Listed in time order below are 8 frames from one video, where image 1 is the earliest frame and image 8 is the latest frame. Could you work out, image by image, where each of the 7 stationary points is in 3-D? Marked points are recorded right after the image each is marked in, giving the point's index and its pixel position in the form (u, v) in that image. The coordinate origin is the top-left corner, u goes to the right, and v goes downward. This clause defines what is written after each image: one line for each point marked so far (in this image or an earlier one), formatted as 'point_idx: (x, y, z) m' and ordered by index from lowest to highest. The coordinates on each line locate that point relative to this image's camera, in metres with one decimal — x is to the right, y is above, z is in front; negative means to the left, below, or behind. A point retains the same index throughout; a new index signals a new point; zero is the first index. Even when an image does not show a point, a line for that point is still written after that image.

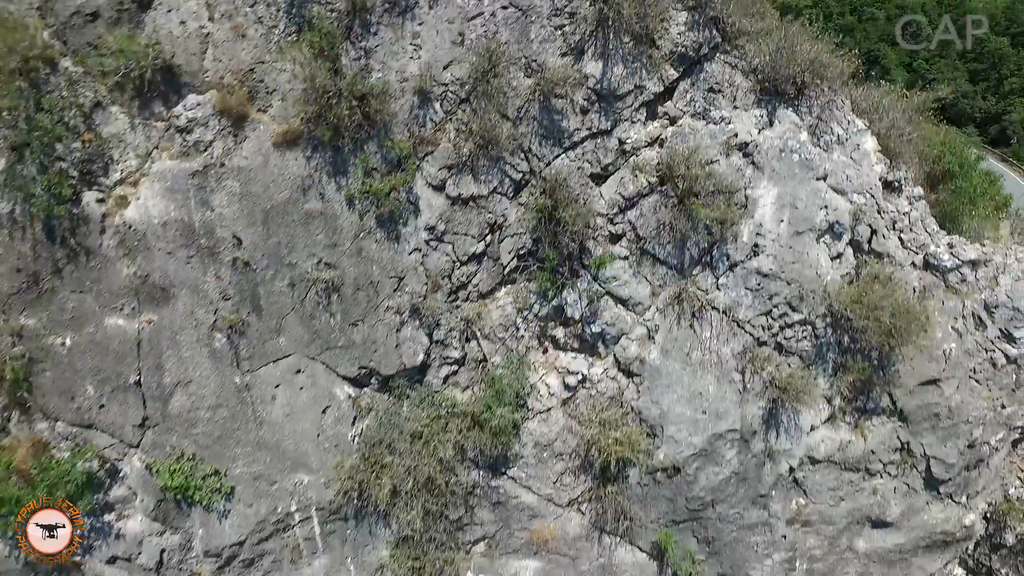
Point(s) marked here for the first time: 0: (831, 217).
0: (+2.0, +0.5, +4.1) m
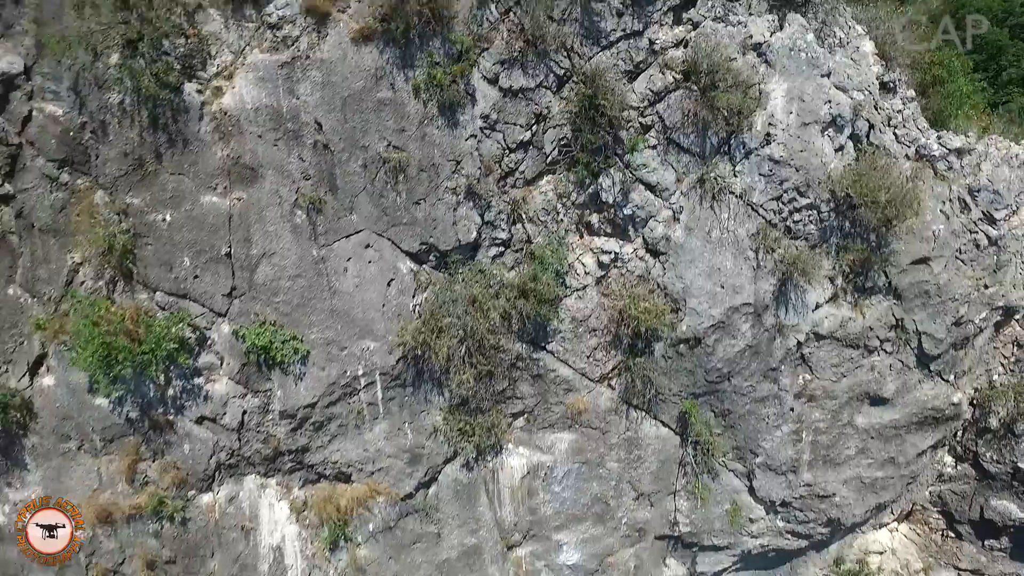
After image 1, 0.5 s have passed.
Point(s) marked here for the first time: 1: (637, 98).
0: (+2.3, +1.3, +4.6) m
1: (+0.9, +1.3, +4.6) m
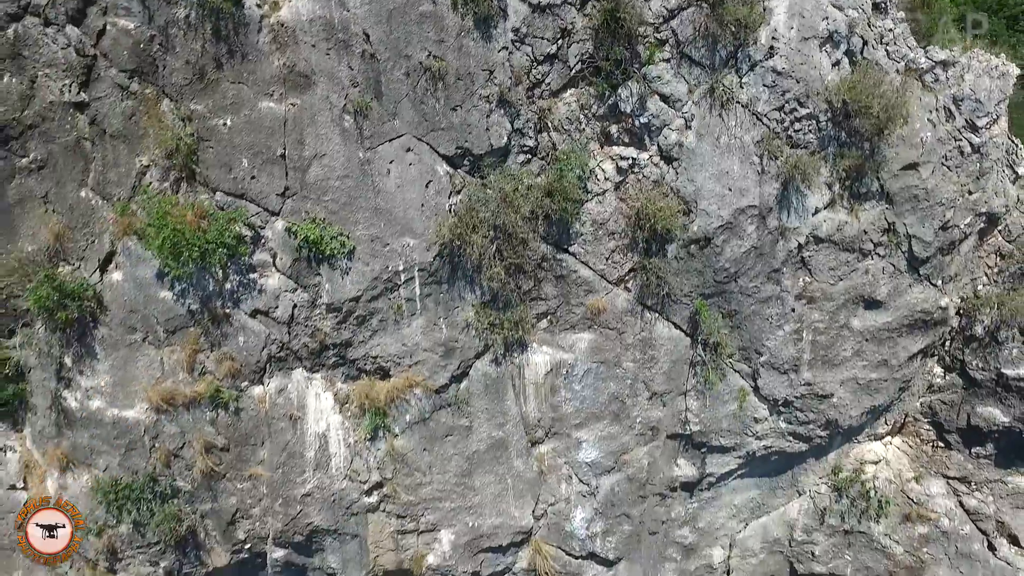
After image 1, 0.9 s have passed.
0: (+2.5, +2.0, +5.1) m
1: (+1.1, +2.1, +5.1) m
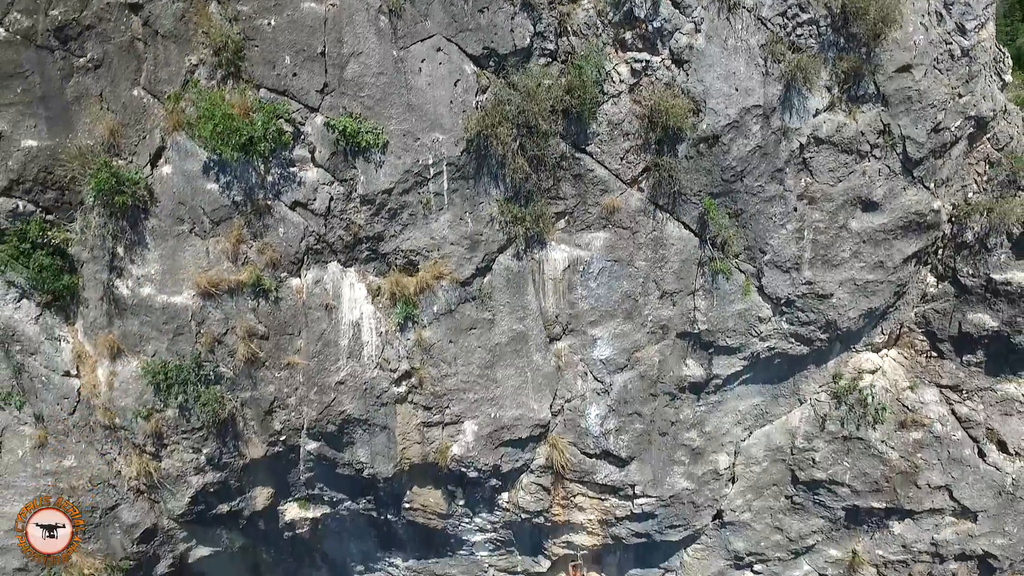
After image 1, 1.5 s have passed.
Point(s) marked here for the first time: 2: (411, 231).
0: (+2.7, +3.0, +5.5) m
1: (+1.3, +3.0, +5.5) m
2: (-0.9, +0.5, +5.8) m
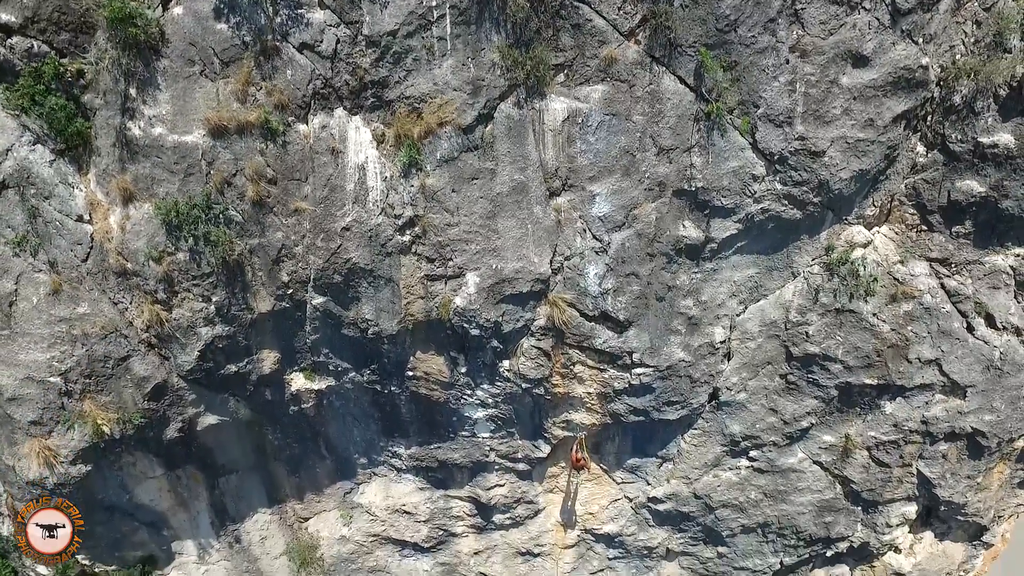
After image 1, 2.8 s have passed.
0: (+2.7, +4.4, +5.7) m
1: (+1.3, +4.5, +5.6) m
2: (-0.9, +1.9, +6.0) m
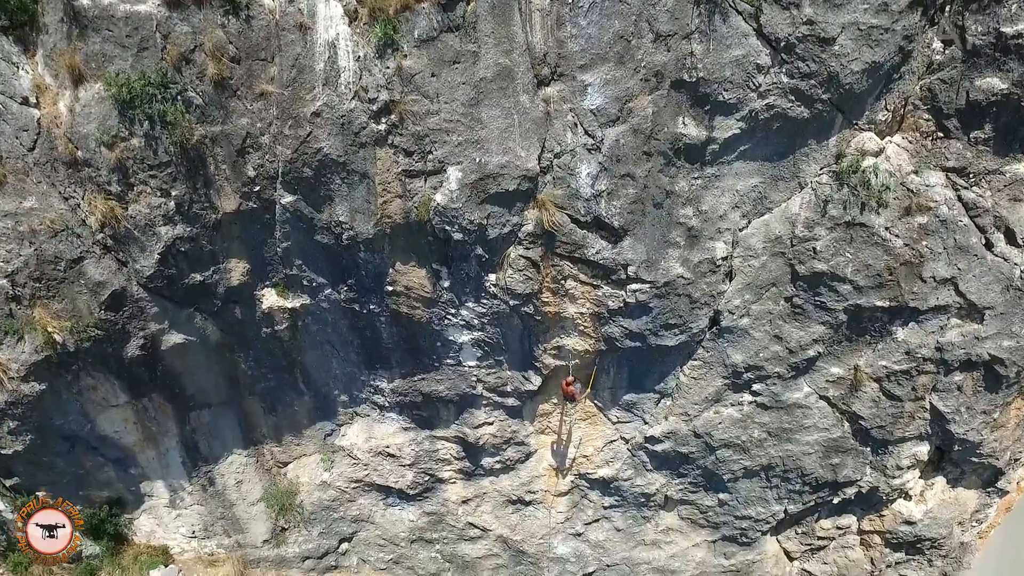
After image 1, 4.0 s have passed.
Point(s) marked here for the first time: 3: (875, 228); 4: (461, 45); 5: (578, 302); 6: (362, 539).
0: (+2.6, +5.4, +5.2) m
1: (+1.2, +5.4, +5.1) m
2: (-1.0, +2.9, +5.5) m
3: (+3.9, +0.7, +7.0) m
4: (-0.4, +2.2, +5.7) m
5: (+0.7, -0.1, +7.0) m
6: (-2.2, -3.6, +9.4) m
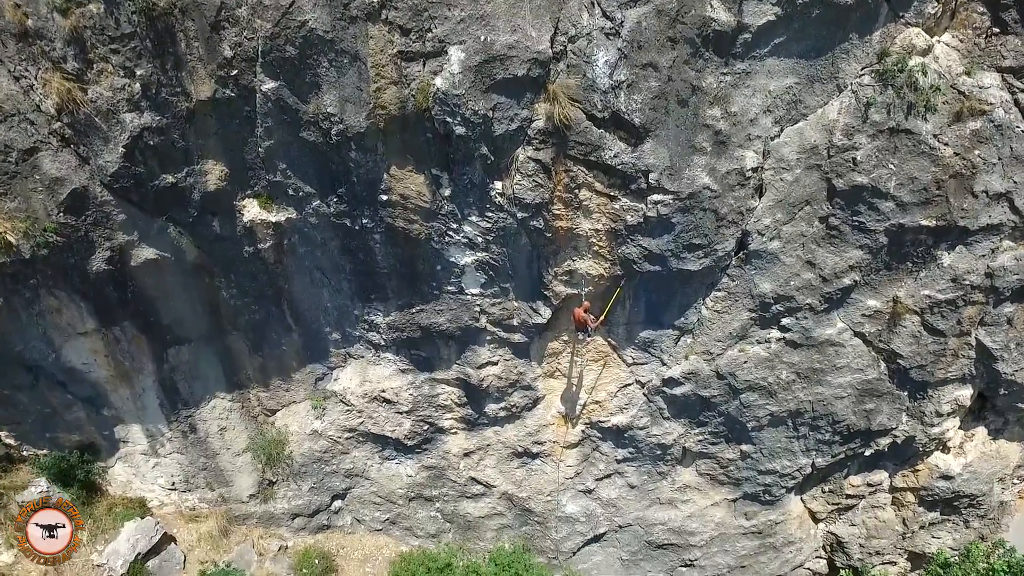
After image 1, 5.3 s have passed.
0: (+2.6, +6.2, +4.5) m
1: (+1.2, +6.3, +4.5) m
2: (-1.0, +3.8, +4.8) m
3: (+4.0, +1.5, +6.3) m
4: (-0.4, +3.0, +5.0) m
5: (+0.8, +0.7, +6.4) m
6: (-2.1, -2.8, +8.7) m
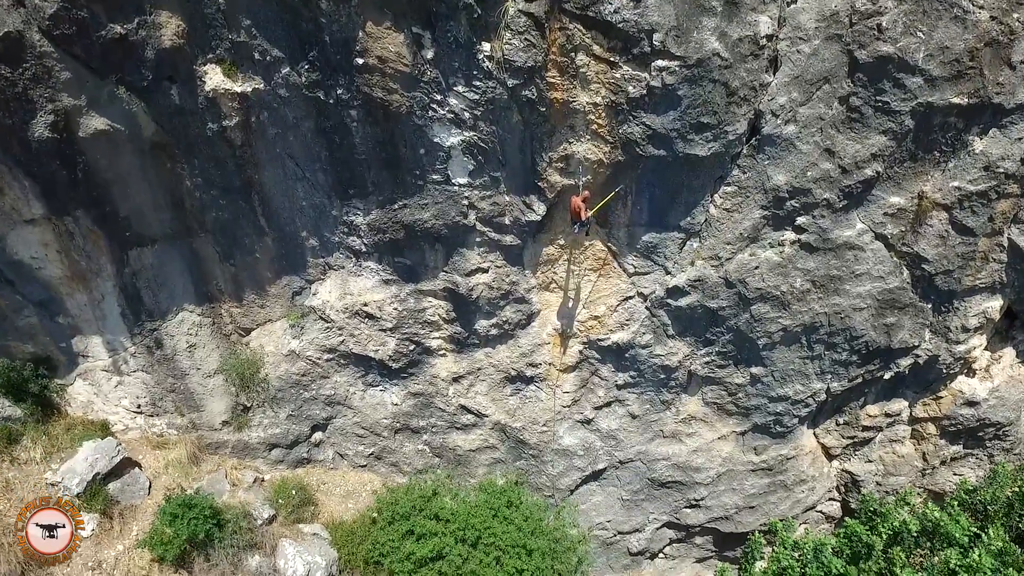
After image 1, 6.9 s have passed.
0: (+2.6, +7.3, +3.9) m
1: (+1.1, +7.4, +3.9) m
2: (-1.0, +4.8, +4.2) m
3: (+3.9, +2.6, +5.7) m
4: (-0.5, +4.1, +4.4) m
5: (+0.7, +1.8, +5.8) m
6: (-2.2, -1.7, +8.1) m
